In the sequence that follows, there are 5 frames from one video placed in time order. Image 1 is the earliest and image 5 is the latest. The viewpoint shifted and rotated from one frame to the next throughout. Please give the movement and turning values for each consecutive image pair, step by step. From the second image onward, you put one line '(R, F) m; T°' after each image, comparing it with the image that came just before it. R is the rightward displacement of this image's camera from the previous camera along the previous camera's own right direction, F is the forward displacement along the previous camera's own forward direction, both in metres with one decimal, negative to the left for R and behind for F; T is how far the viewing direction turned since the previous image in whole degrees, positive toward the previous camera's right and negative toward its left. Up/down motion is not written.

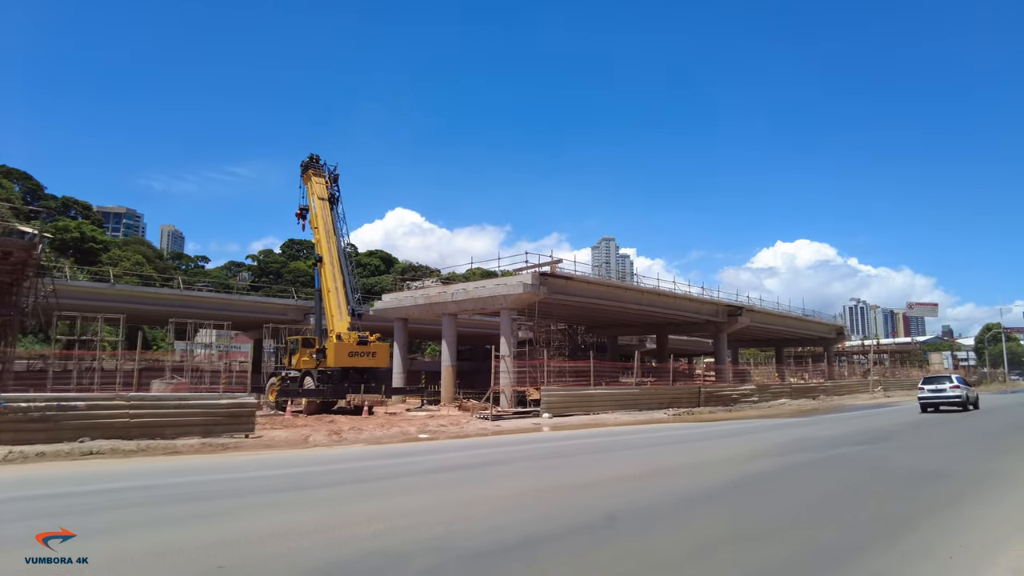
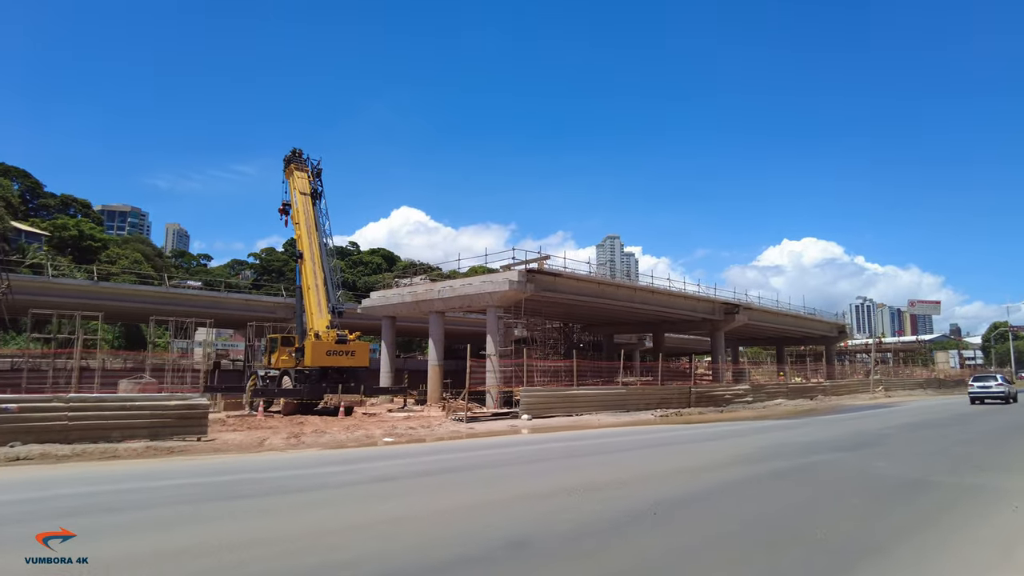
(+1.0, +0.9) m; 0°
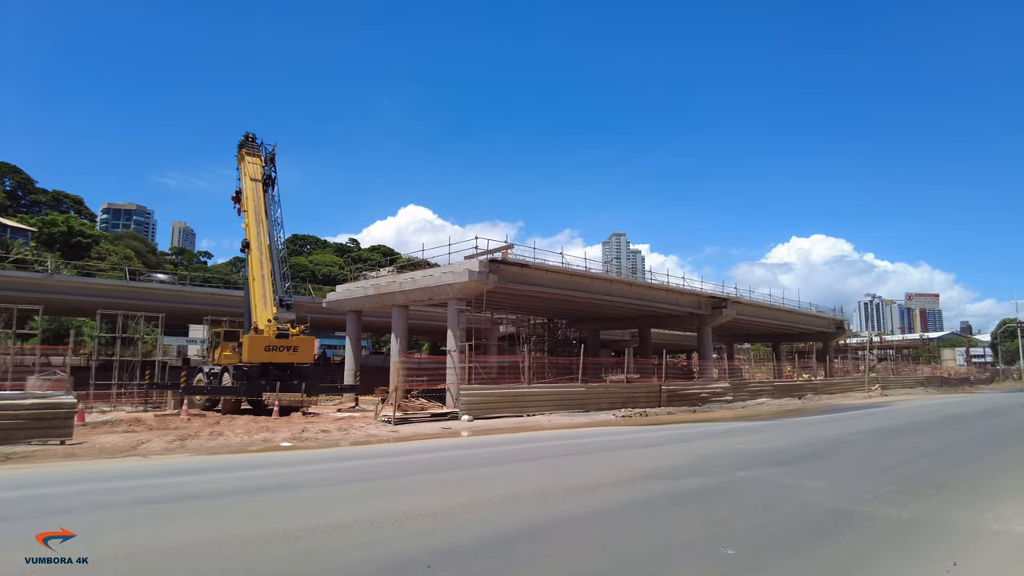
(+2.2, +2.0) m; -1°
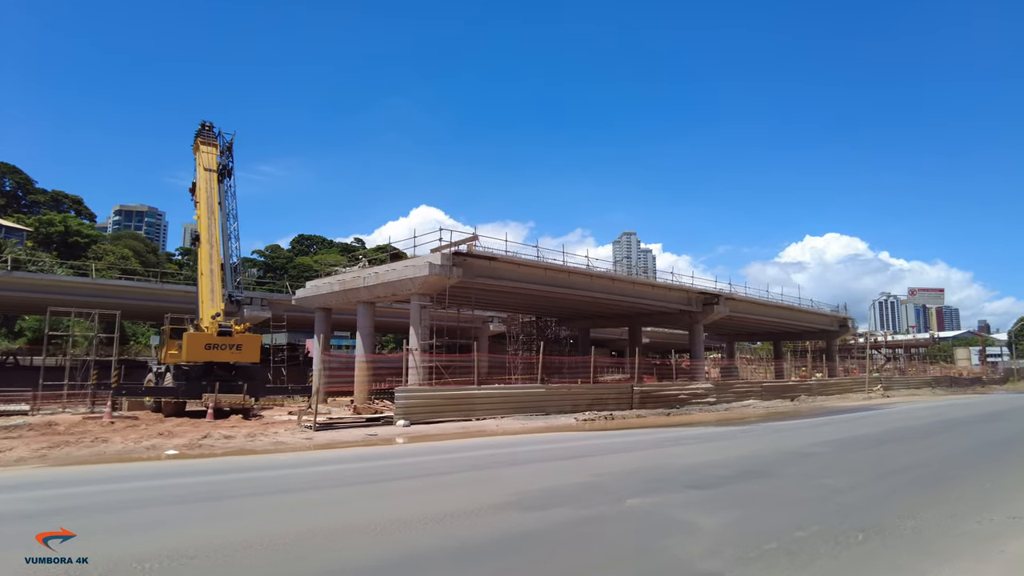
(+2.1, +1.9) m; -1°
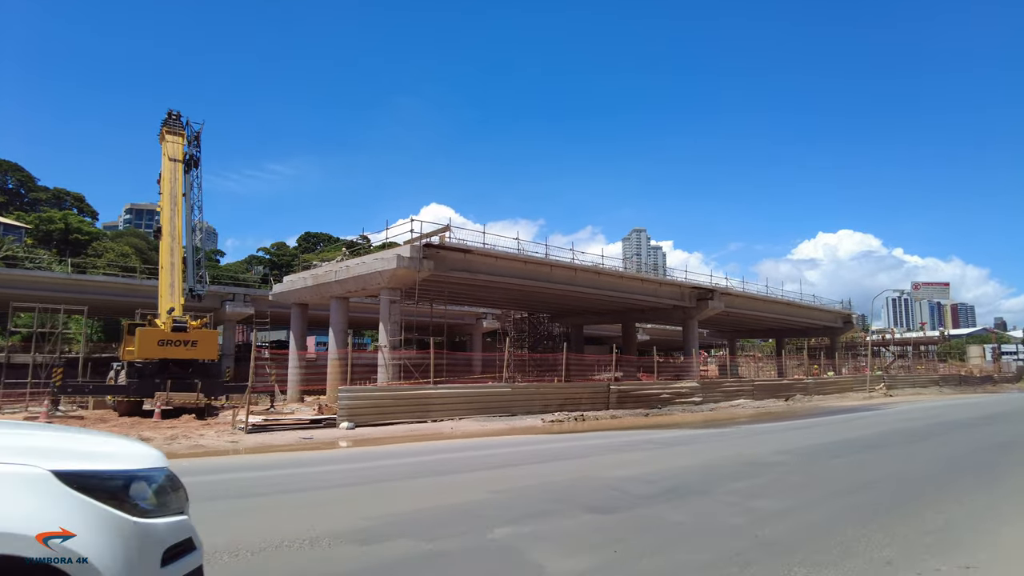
(+1.6, +1.3) m; -1°
